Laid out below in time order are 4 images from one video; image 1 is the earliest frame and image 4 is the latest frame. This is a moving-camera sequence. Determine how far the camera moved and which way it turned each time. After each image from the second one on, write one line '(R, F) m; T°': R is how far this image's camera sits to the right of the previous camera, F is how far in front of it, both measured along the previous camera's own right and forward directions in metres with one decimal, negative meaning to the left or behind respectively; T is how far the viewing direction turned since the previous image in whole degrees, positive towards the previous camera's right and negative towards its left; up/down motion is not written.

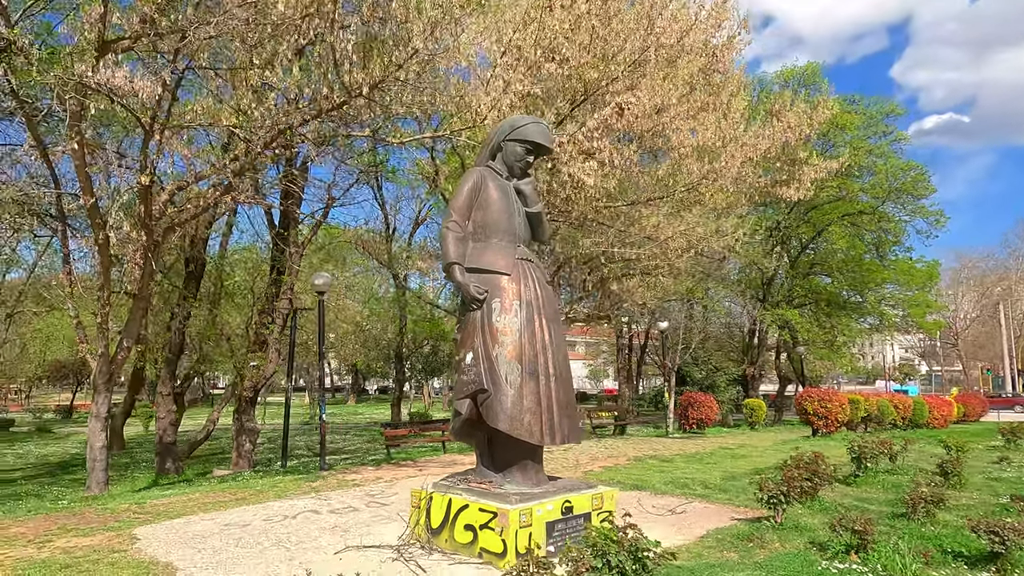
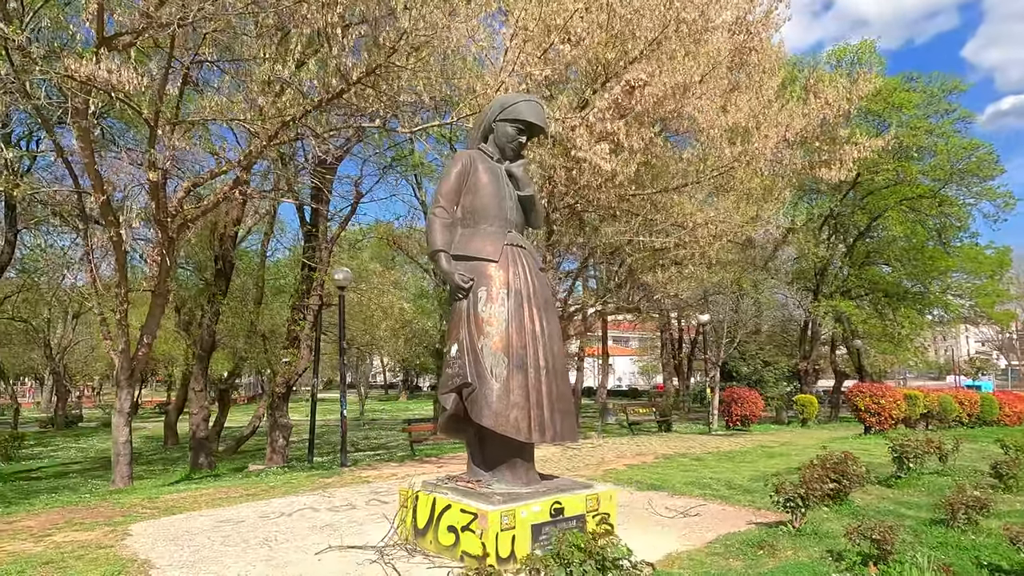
(+0.7, +0.4) m; -5°
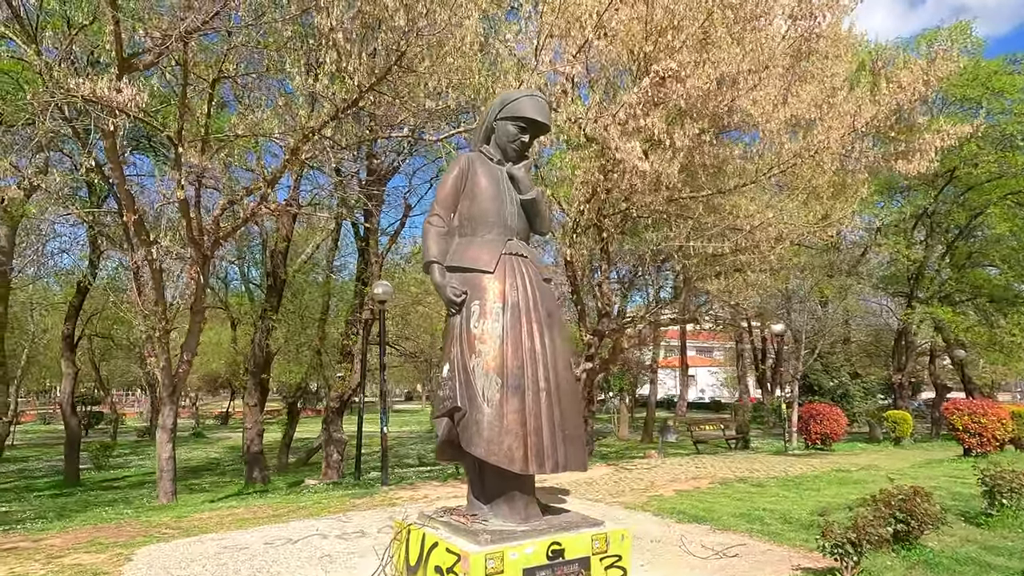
(+0.8, +0.7) m; -7°
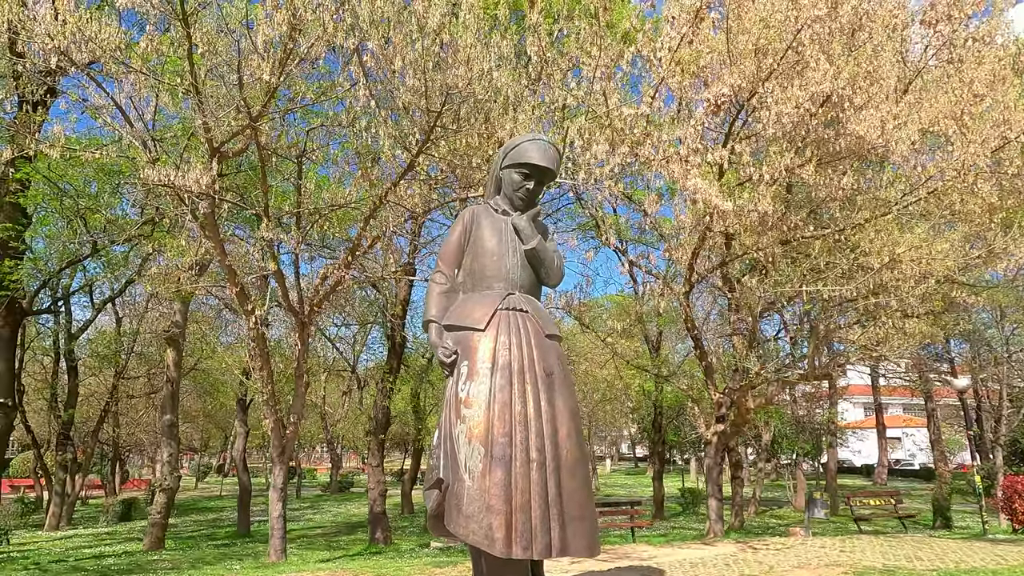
(+1.6, +0.7) m; -15°
